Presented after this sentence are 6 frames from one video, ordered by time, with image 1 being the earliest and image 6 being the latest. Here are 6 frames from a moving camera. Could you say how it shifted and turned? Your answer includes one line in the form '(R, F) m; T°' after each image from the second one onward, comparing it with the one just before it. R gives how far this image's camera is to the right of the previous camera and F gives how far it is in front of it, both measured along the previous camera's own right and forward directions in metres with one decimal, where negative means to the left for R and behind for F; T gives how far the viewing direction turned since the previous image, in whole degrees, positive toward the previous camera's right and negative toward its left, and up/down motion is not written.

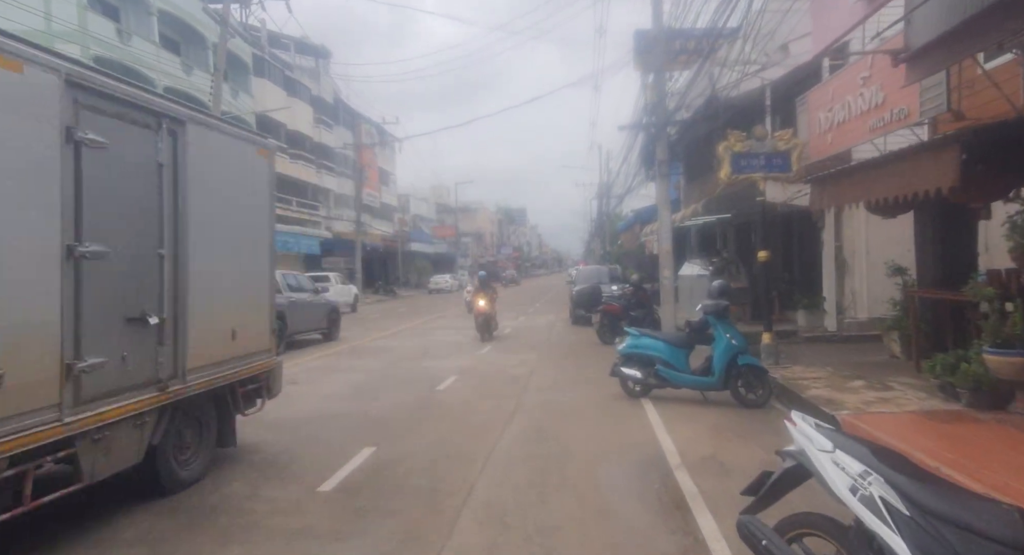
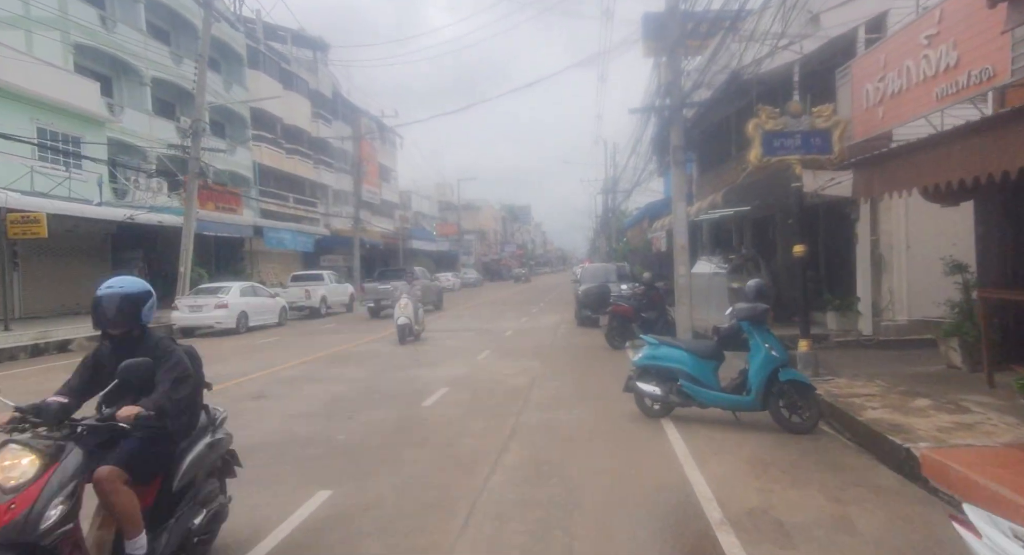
(+0.1, +1.5) m; 0°
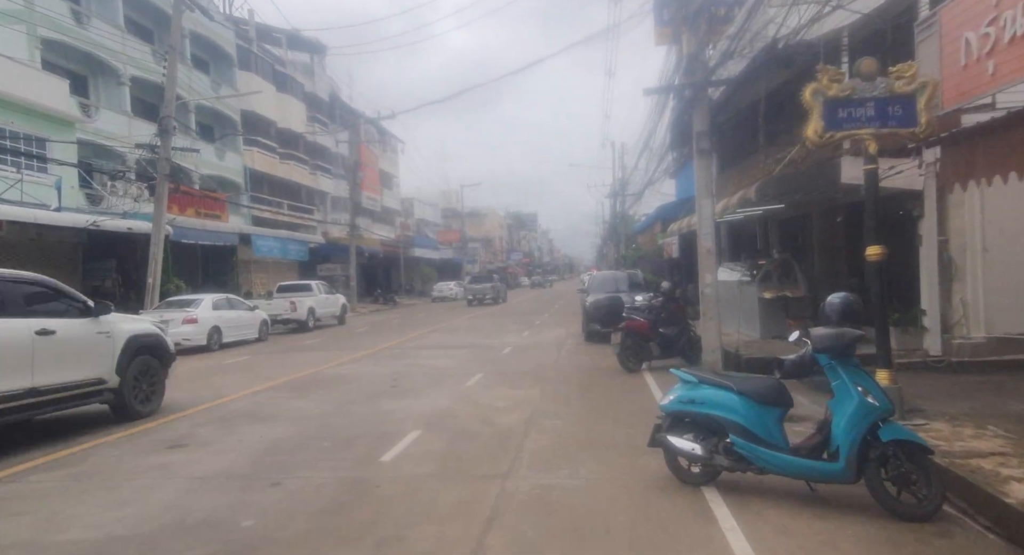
(+0.2, +2.2) m; -1°
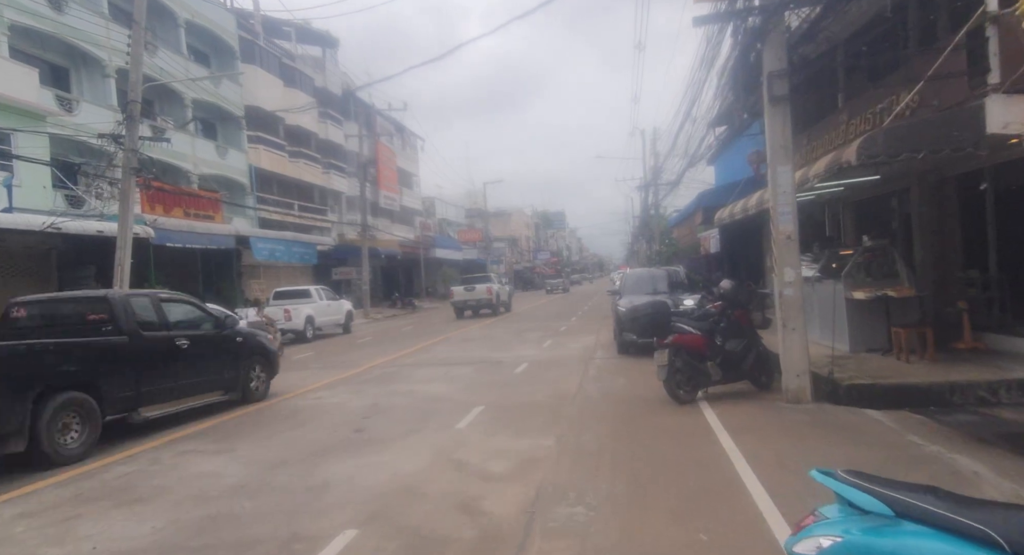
(+0.4, +3.2) m; -3°
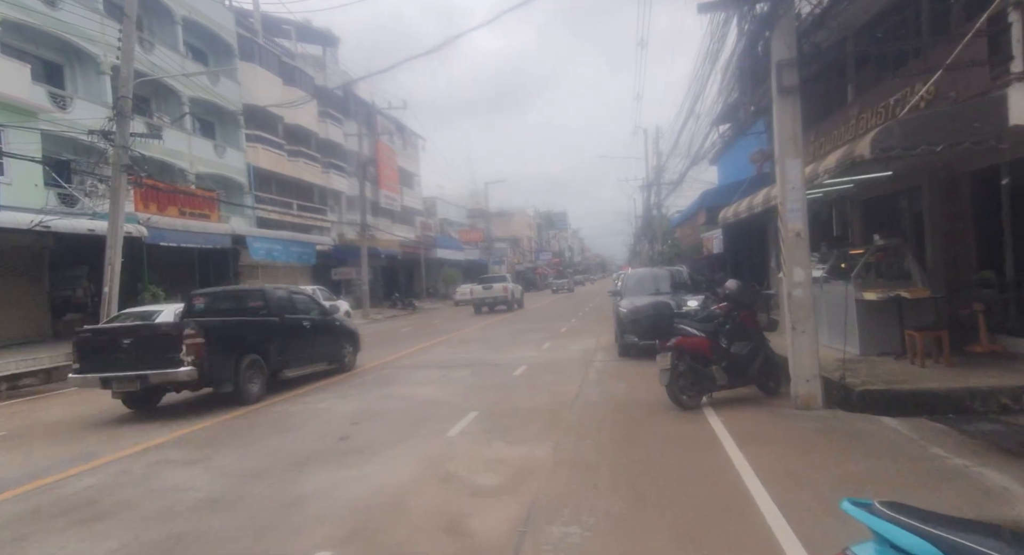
(+0.1, +0.4) m; 0°
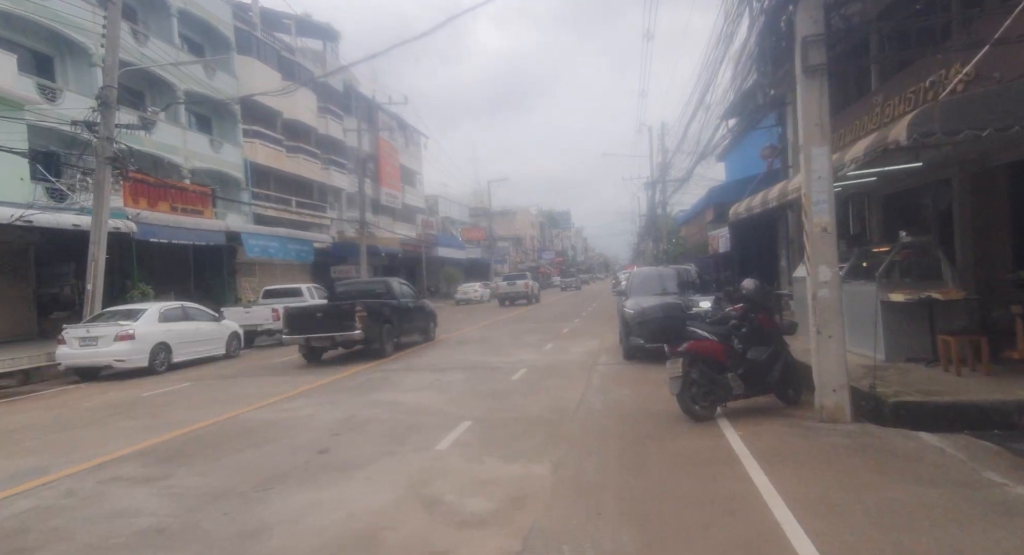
(+0.1, +0.8) m; 0°
